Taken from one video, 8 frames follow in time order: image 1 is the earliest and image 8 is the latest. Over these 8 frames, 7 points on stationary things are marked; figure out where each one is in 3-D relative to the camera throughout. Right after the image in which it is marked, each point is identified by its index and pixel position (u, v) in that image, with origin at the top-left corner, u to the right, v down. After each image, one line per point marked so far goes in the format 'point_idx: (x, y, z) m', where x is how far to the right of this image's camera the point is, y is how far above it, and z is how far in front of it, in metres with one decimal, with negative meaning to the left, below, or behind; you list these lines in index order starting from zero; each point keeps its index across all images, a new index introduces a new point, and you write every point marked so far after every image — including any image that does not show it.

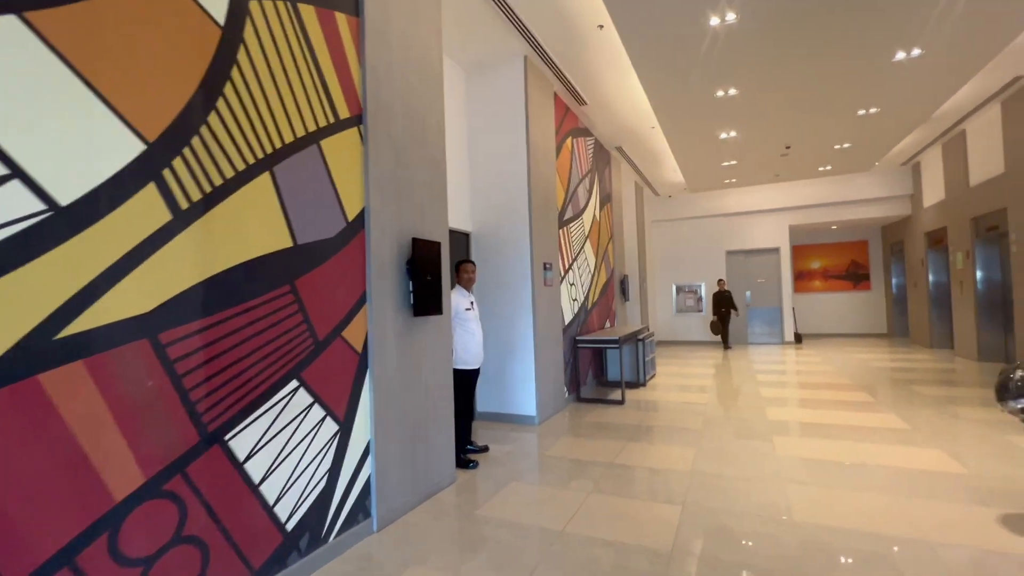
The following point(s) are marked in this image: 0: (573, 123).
0: (+0.8, +2.3, +6.6) m
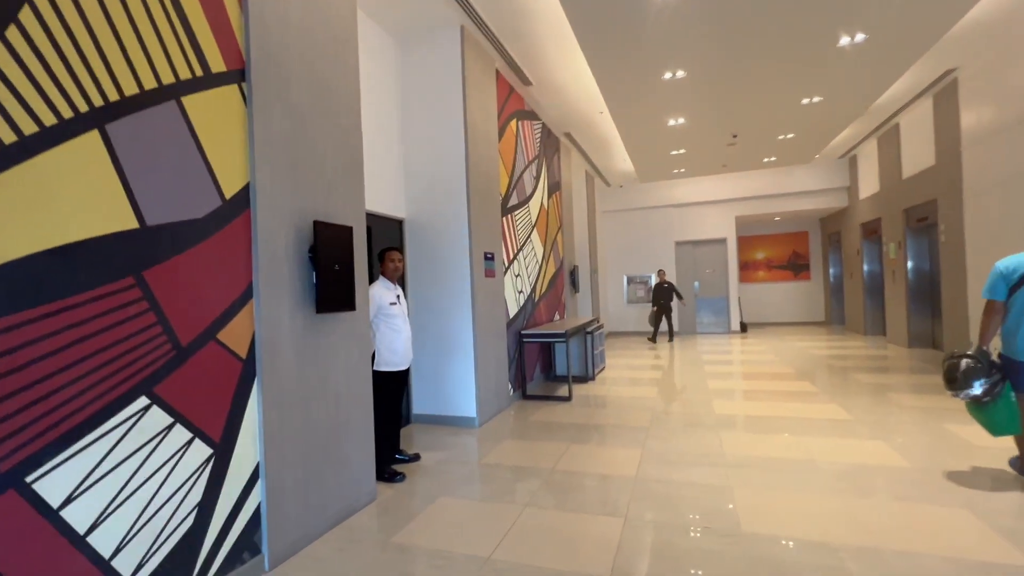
0: (+0.1, +2.4, +6.2) m
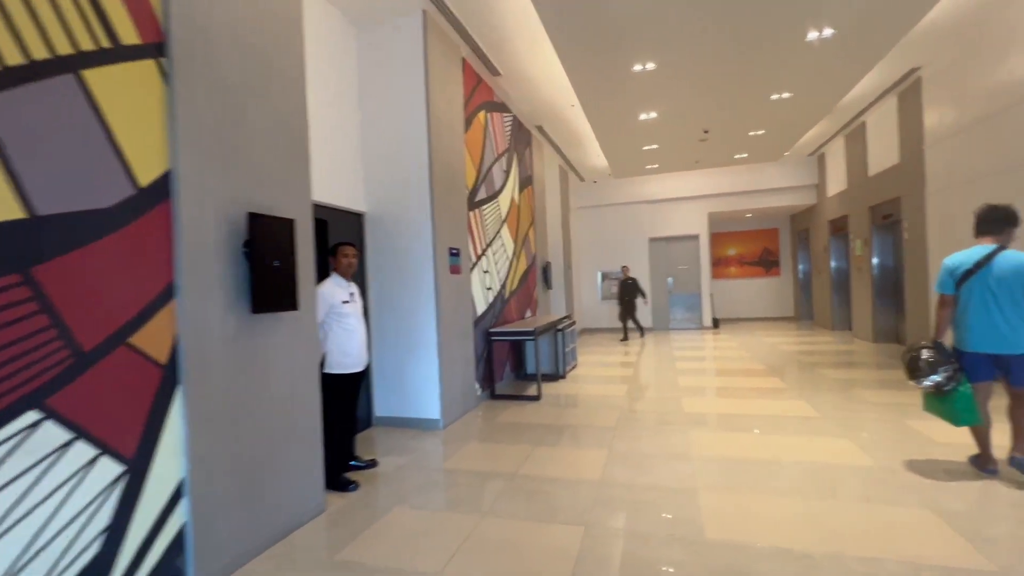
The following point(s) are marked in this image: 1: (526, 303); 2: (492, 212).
0: (-0.3, +2.5, +6.0) m
1: (+0.2, -0.2, +7.4) m
2: (-0.3, +1.0, +6.2) m
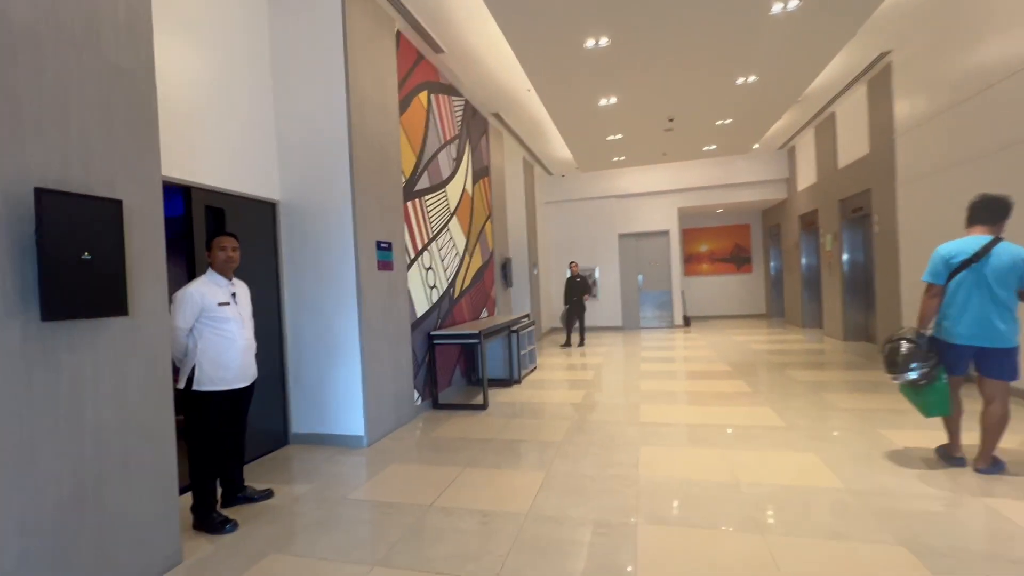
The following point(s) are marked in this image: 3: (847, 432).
0: (-1.0, +2.5, +5.5) m
1: (-0.4, -0.2, +6.9) m
2: (-0.9, +1.0, +5.7) m
3: (+2.7, -1.2, +3.7) m
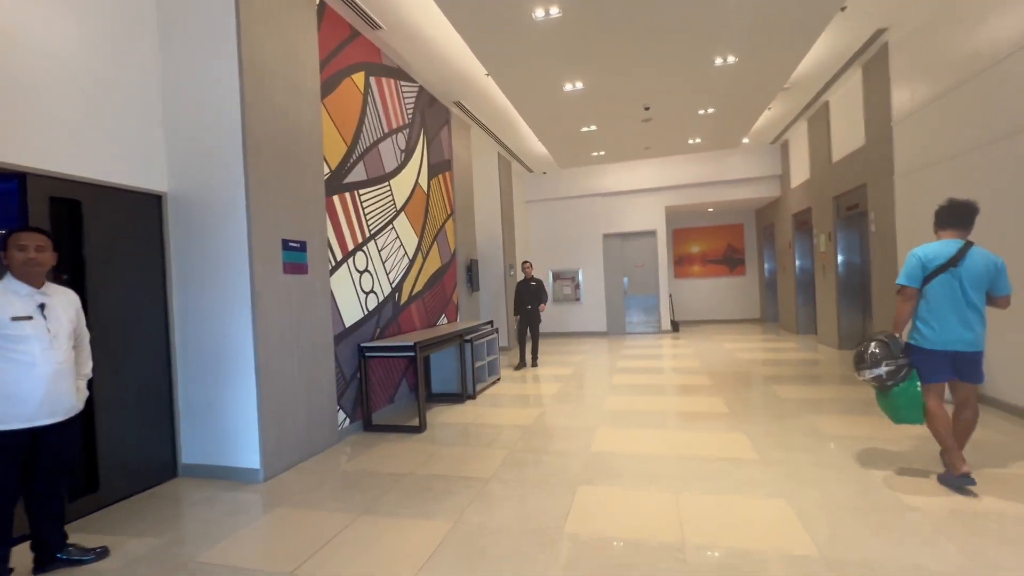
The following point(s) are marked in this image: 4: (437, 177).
0: (-1.5, +2.4, +4.9) m
1: (-1.0, -0.3, +6.3) m
2: (-1.4, +1.0, +5.1) m
3: (+2.1, -1.2, +3.1) m
4: (-1.0, +1.5, +6.4) m
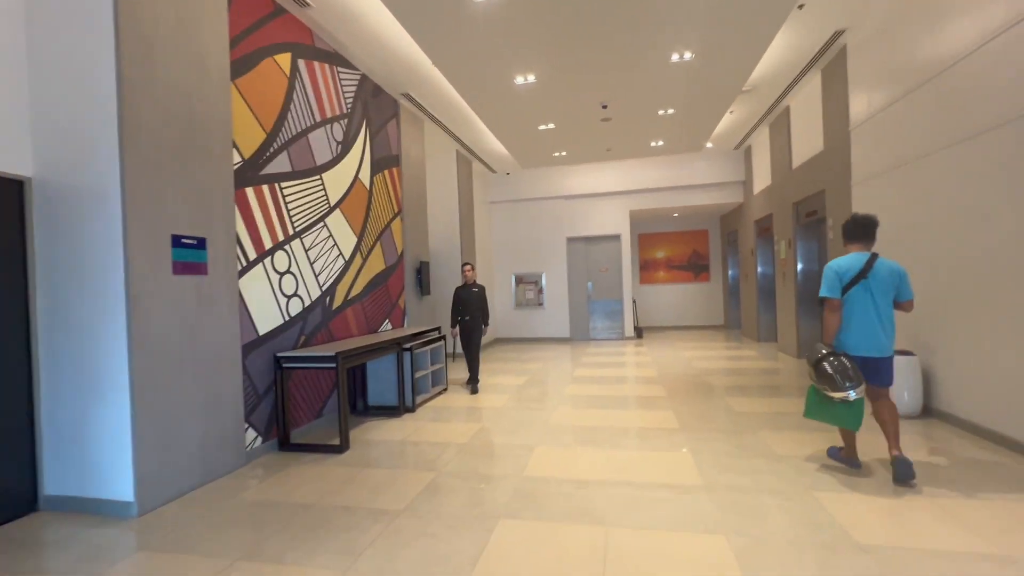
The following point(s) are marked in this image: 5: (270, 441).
0: (-2.1, +2.4, +4.5) m
1: (-1.6, -0.3, +5.9) m
2: (-2.0, +0.9, +4.6) m
3: (+1.6, -1.3, +2.8) m
4: (-1.7, +1.5, +6.0) m
5: (-2.0, -1.3, +4.0) m
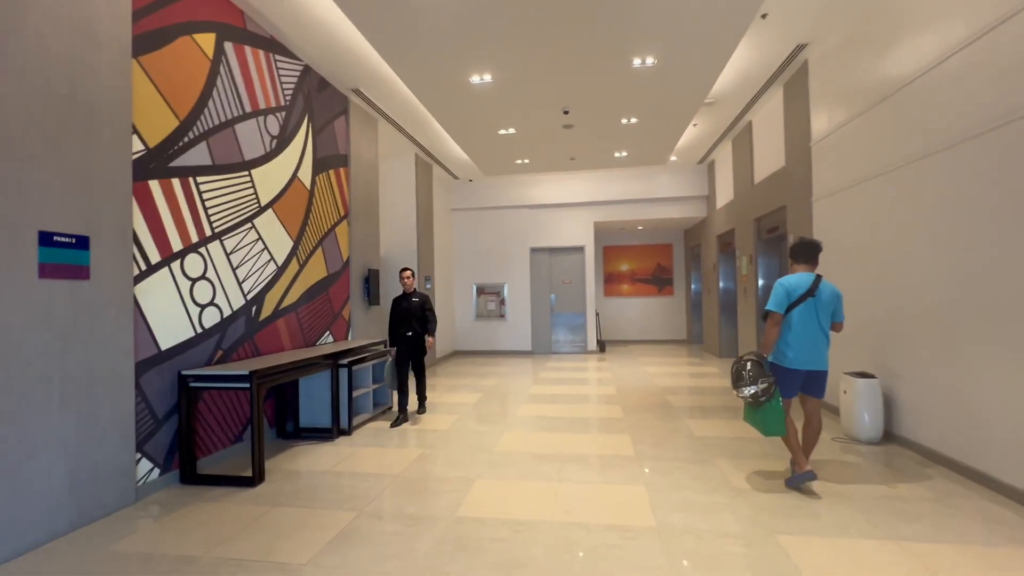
0: (-2.5, +2.3, +4.0) m
1: (-2.2, -0.4, +5.4) m
2: (-2.5, +0.9, +4.1) m
3: (+1.2, -1.4, +2.5) m
4: (-2.2, +1.4, +5.6) m
5: (-2.5, -1.3, +3.4) m
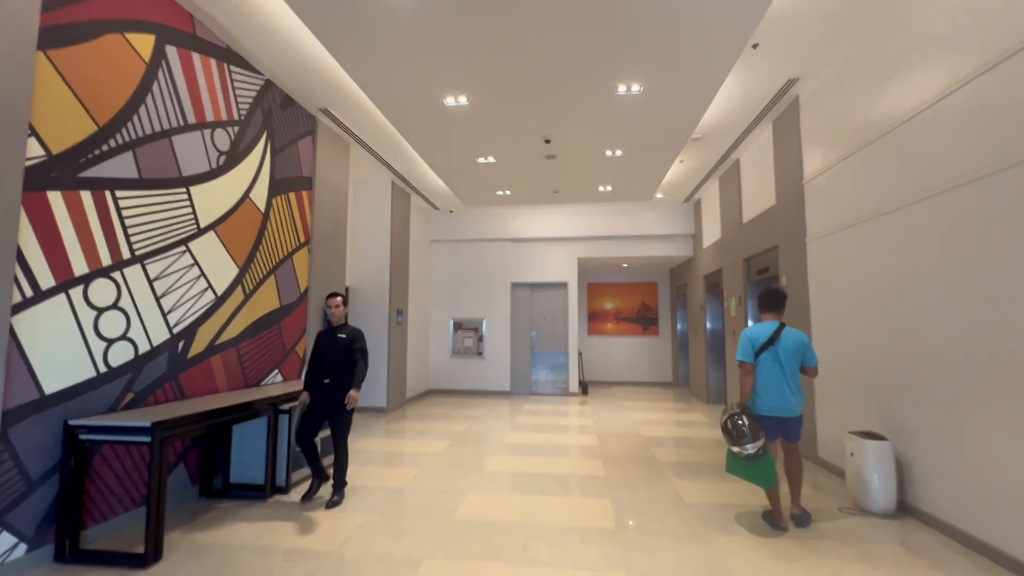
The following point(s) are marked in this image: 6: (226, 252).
0: (-2.7, +2.1, +3.6) m
1: (-2.5, -0.8, +4.8) m
2: (-2.7, +0.6, +3.7) m
3: (+1.0, -1.6, +2.0) m
4: (-2.5, +1.0, +5.1) m
5: (-2.8, -1.5, +2.8) m
6: (-2.6, +0.3, +4.2) m
